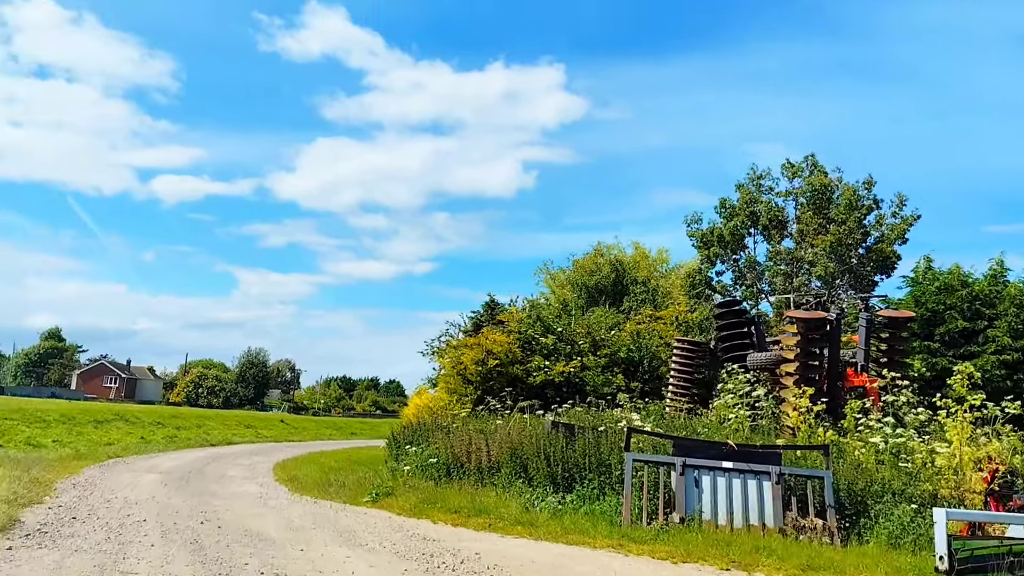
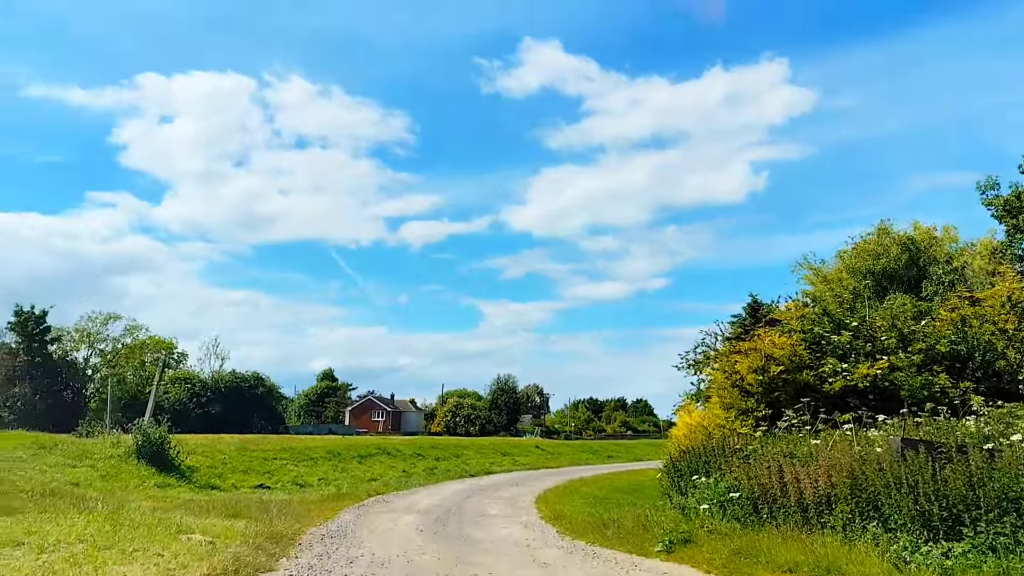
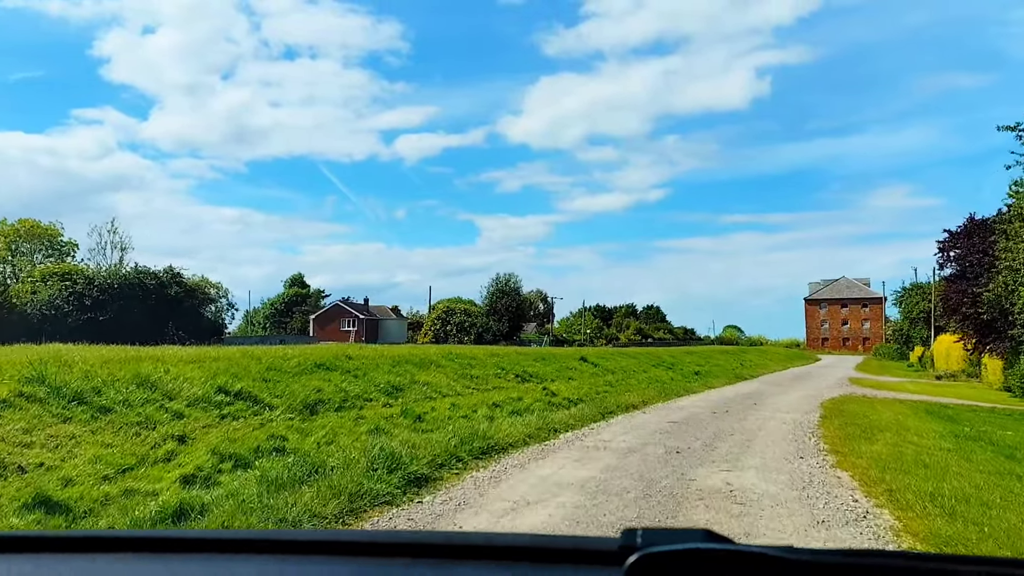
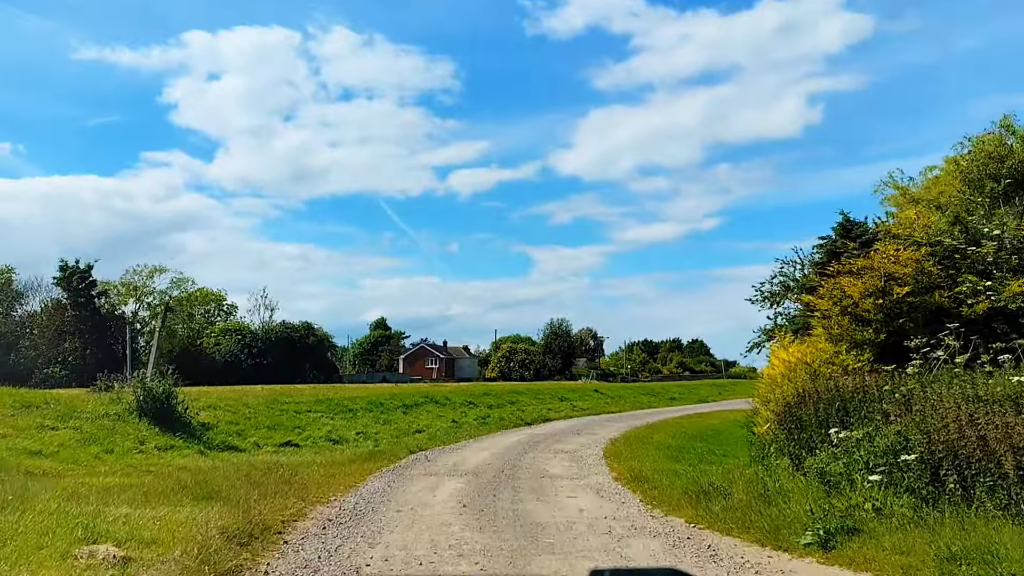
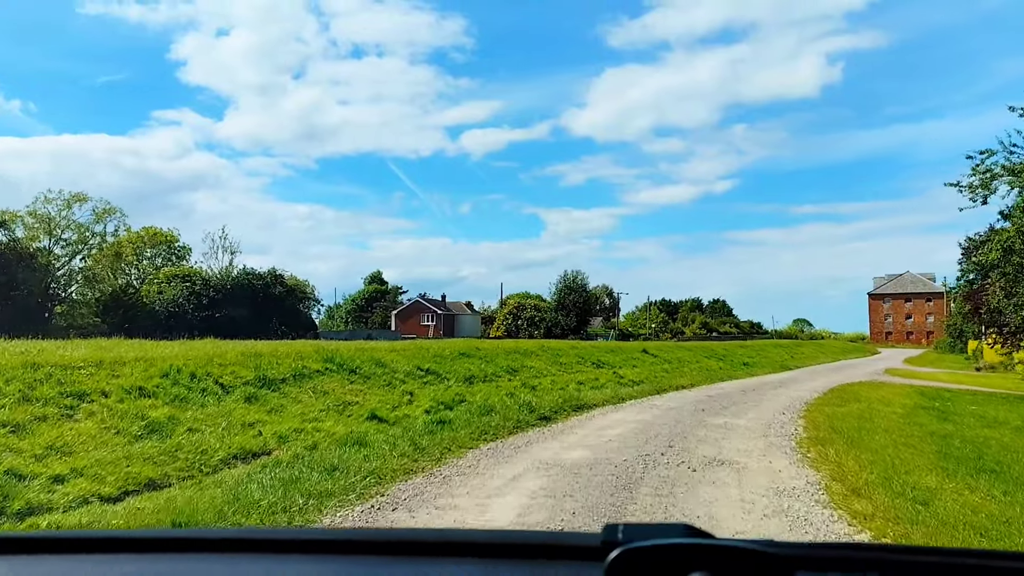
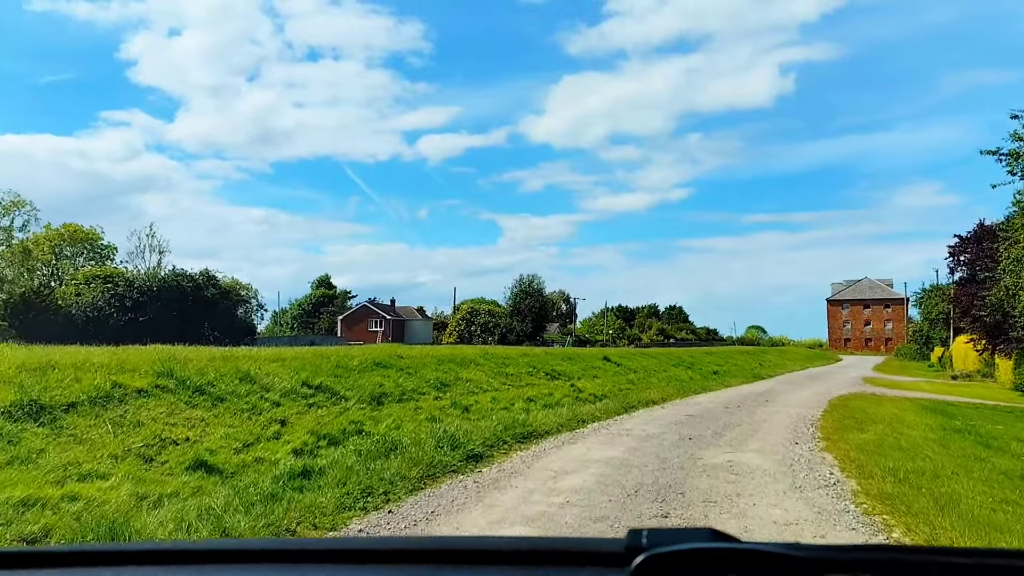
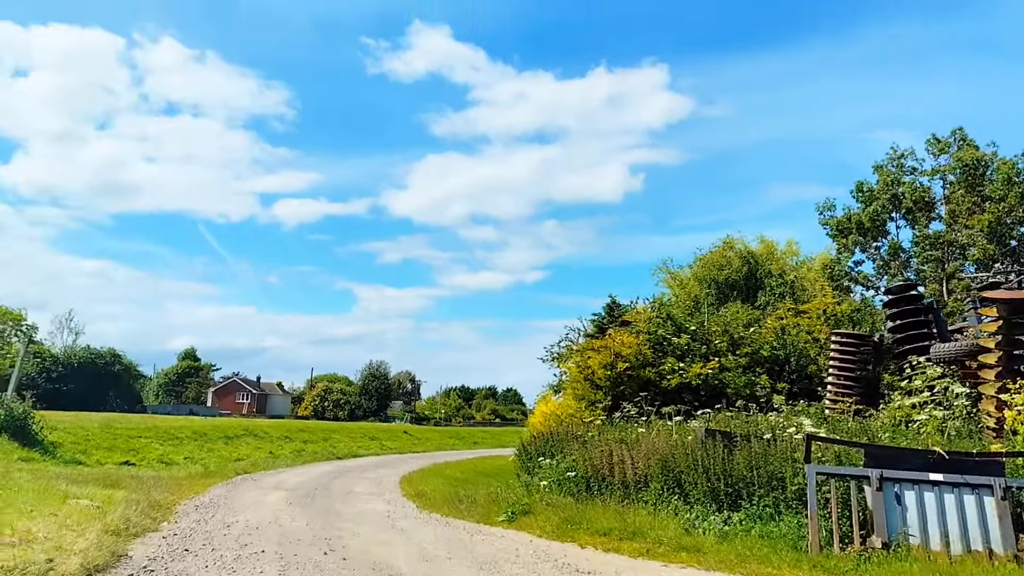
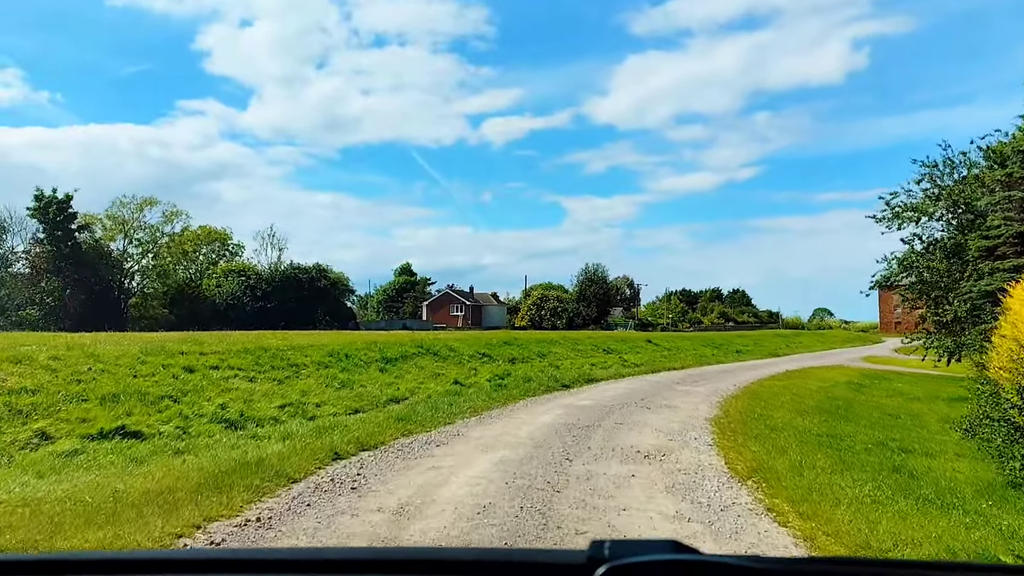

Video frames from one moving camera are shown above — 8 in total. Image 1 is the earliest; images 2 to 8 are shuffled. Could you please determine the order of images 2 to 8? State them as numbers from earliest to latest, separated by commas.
7, 2, 4, 8, 5, 6, 3
